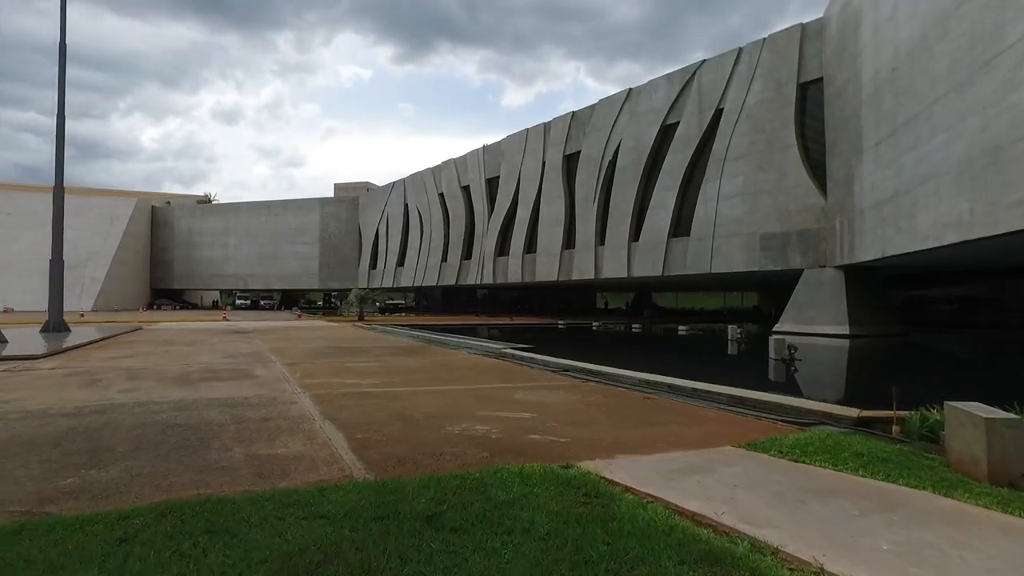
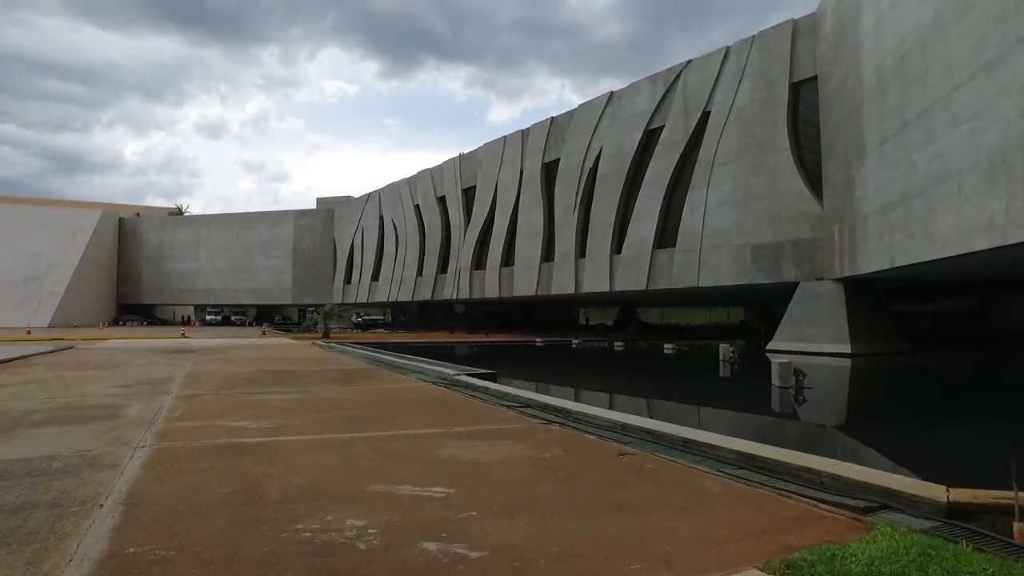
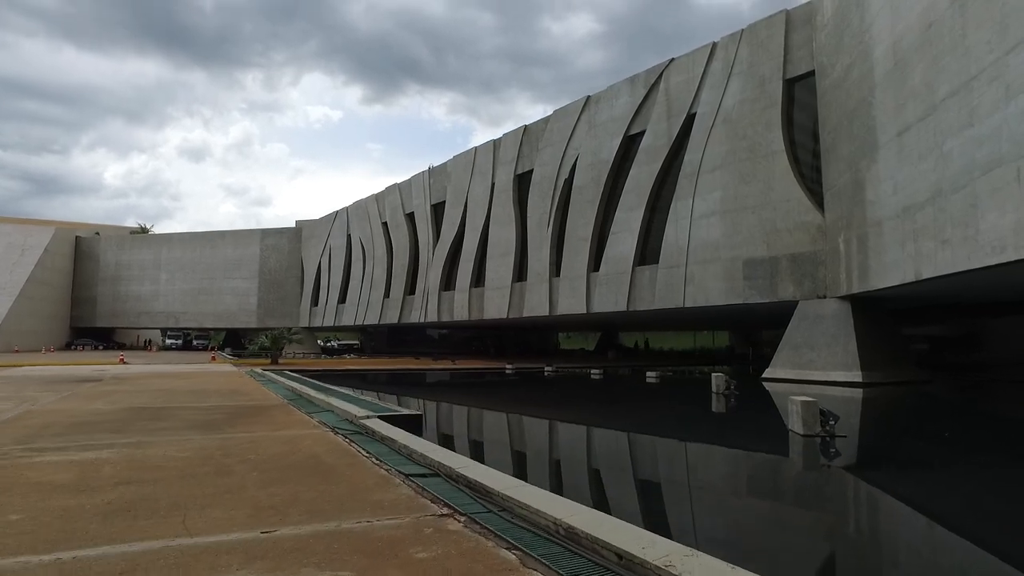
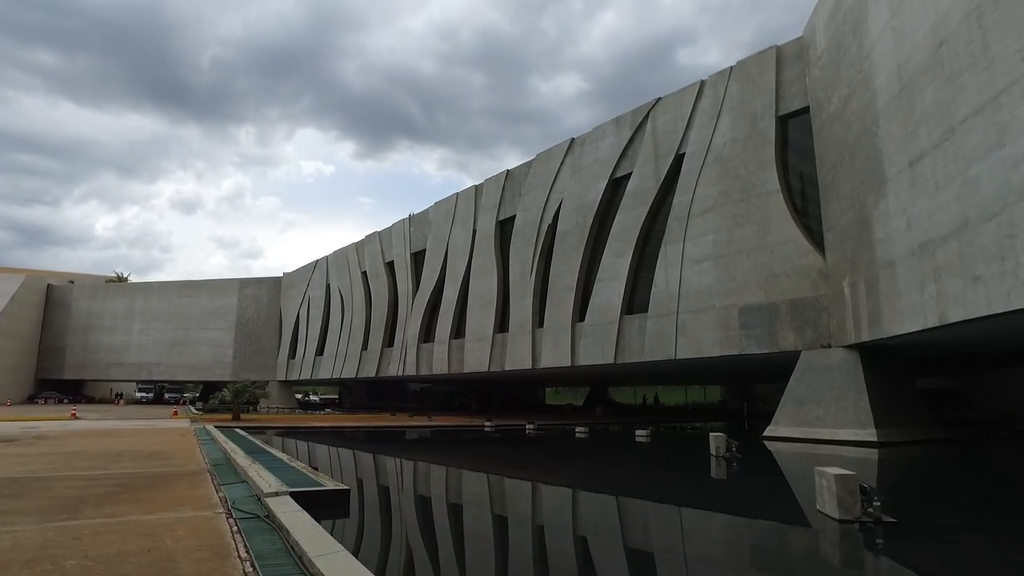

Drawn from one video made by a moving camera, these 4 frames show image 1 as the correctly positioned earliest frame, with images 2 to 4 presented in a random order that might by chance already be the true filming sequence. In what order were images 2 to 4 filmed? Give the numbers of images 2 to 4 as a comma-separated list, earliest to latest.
2, 3, 4
